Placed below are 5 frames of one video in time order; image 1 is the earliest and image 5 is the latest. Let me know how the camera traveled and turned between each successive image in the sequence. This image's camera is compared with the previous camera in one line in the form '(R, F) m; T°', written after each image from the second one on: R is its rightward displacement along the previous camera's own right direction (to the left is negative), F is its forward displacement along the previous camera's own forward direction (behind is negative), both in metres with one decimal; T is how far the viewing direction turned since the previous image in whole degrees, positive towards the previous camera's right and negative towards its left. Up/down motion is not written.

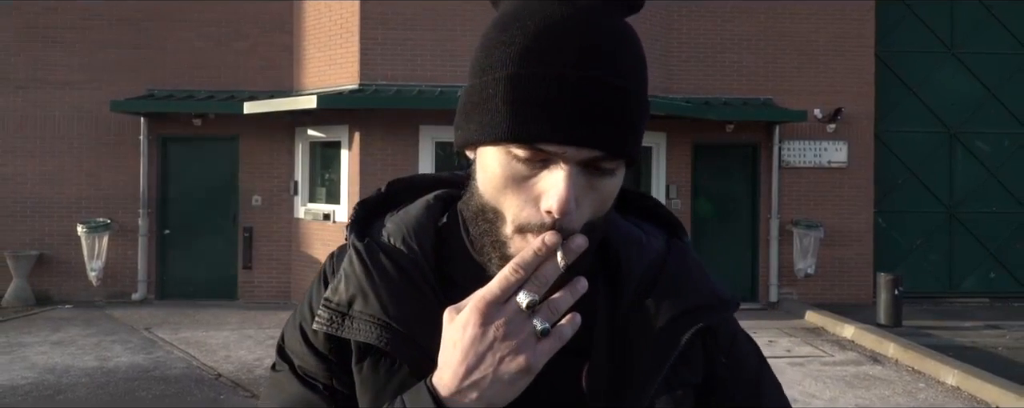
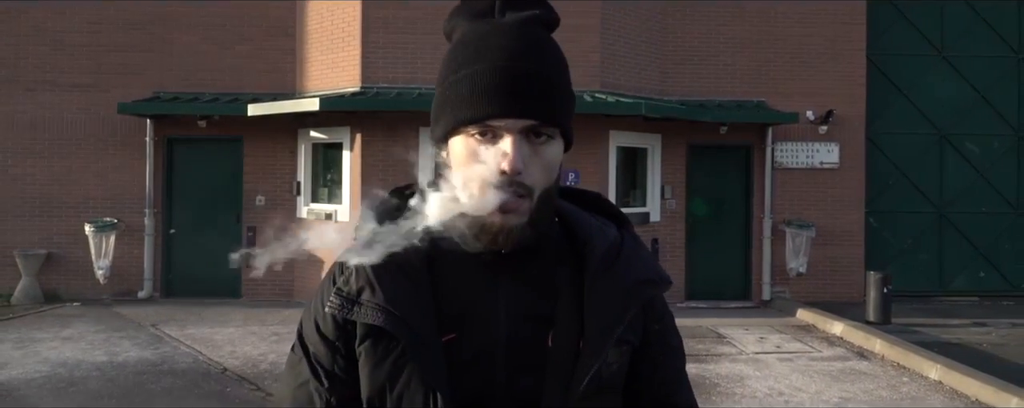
(0.0, -0.2) m; 0°
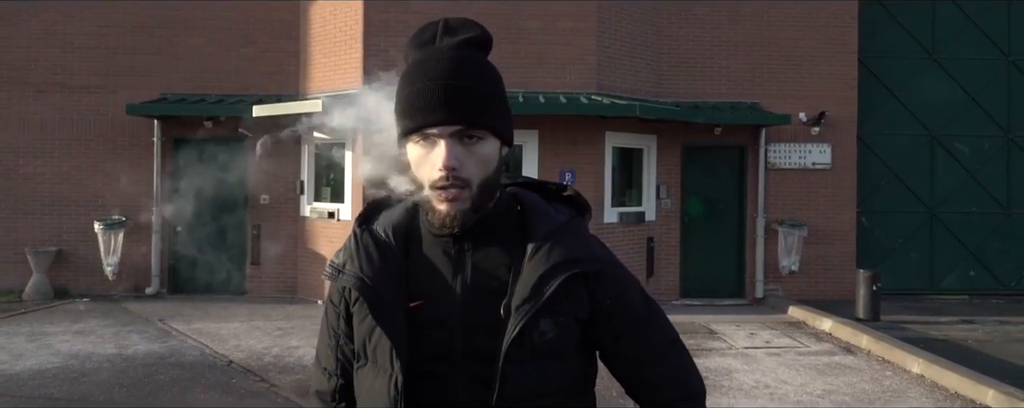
(+0.1, -0.3) m; 0°
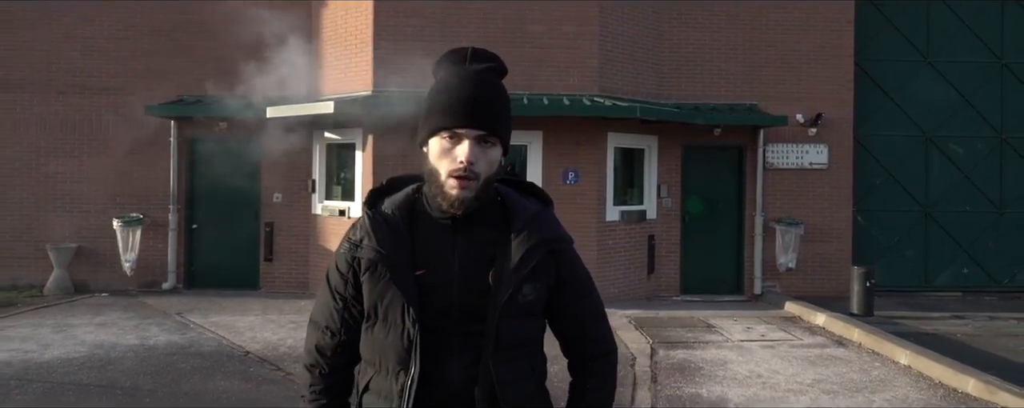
(0.0, -0.3) m; 0°
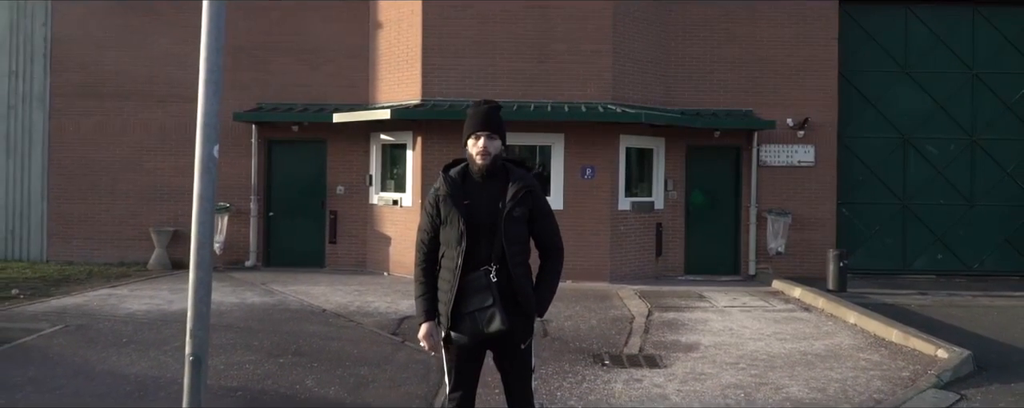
(+0.2, -2.0) m; -2°
